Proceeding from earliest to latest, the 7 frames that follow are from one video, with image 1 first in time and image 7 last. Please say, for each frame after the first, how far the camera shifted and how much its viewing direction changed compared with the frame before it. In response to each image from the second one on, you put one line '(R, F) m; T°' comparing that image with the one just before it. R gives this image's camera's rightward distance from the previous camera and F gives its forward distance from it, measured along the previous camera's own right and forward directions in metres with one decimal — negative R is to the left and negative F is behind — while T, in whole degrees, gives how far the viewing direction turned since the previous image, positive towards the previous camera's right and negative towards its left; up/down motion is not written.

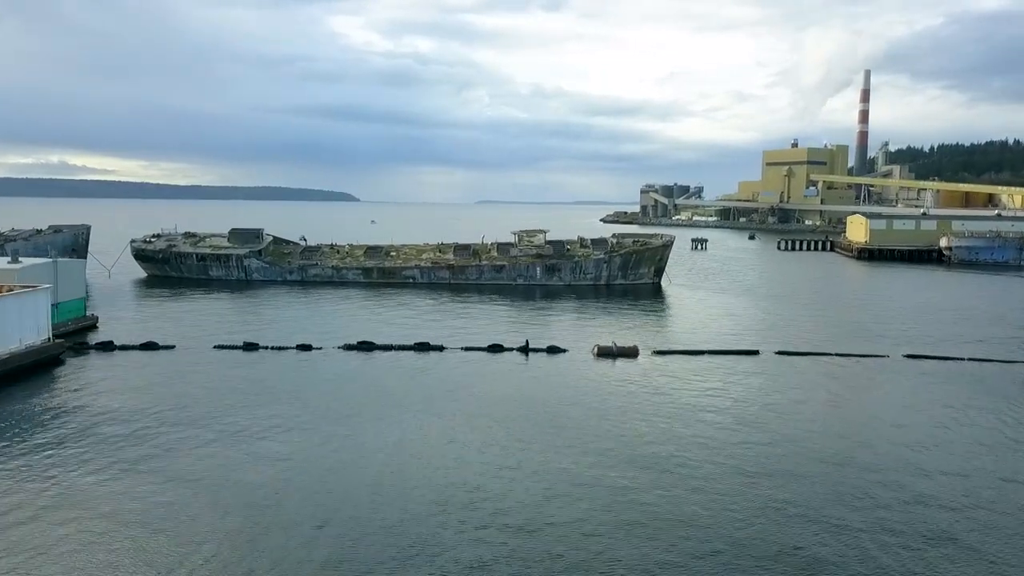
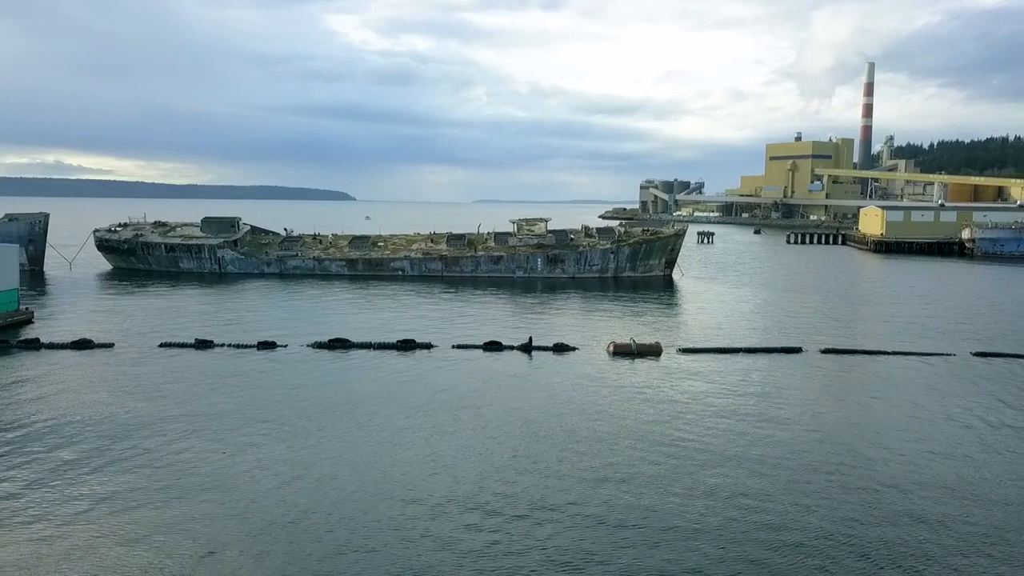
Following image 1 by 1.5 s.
(-0.1, +3.7) m; 0°
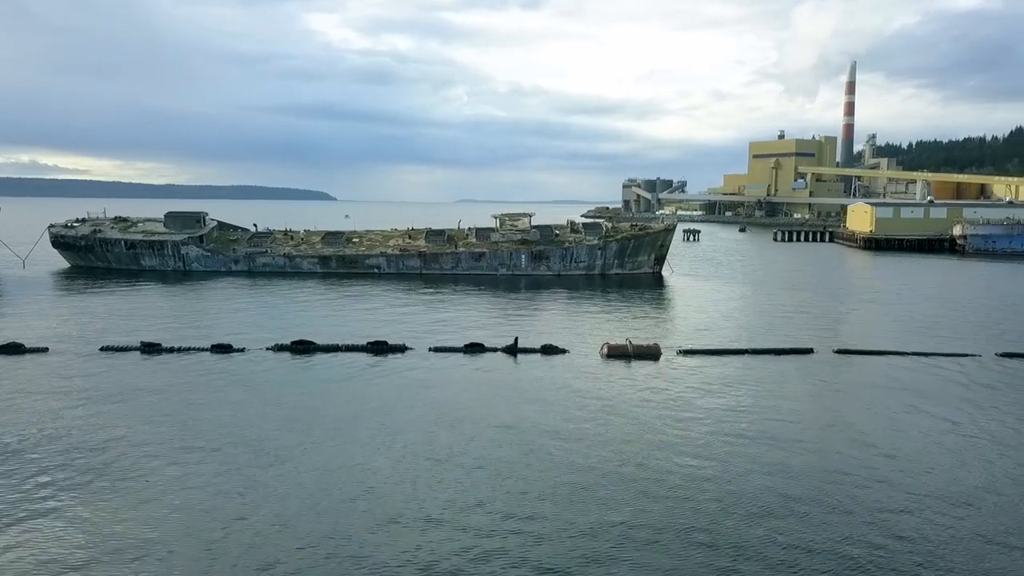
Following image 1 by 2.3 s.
(0.0, +2.0) m; +1°
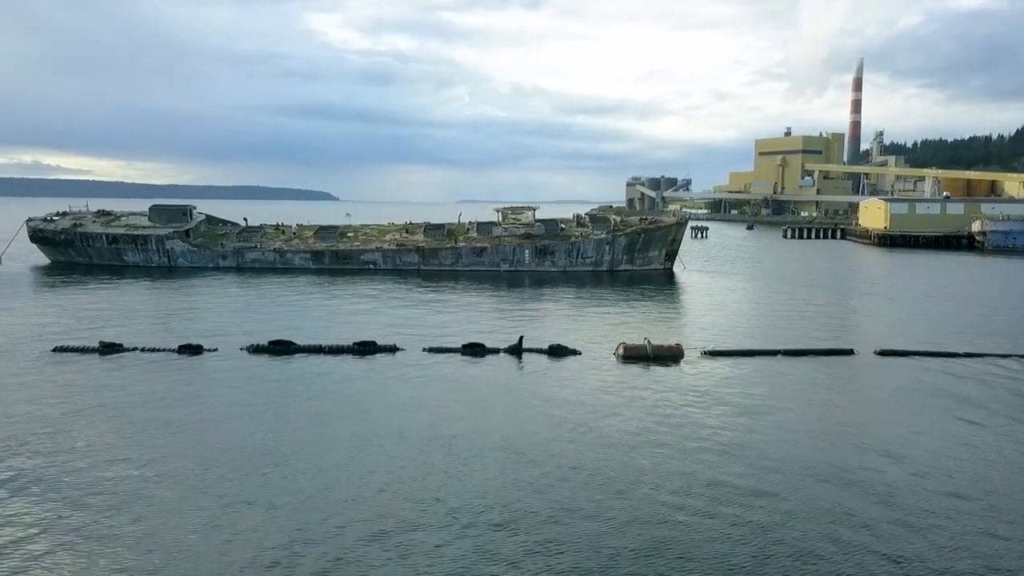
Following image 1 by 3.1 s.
(-0.1, +2.0) m; 0°
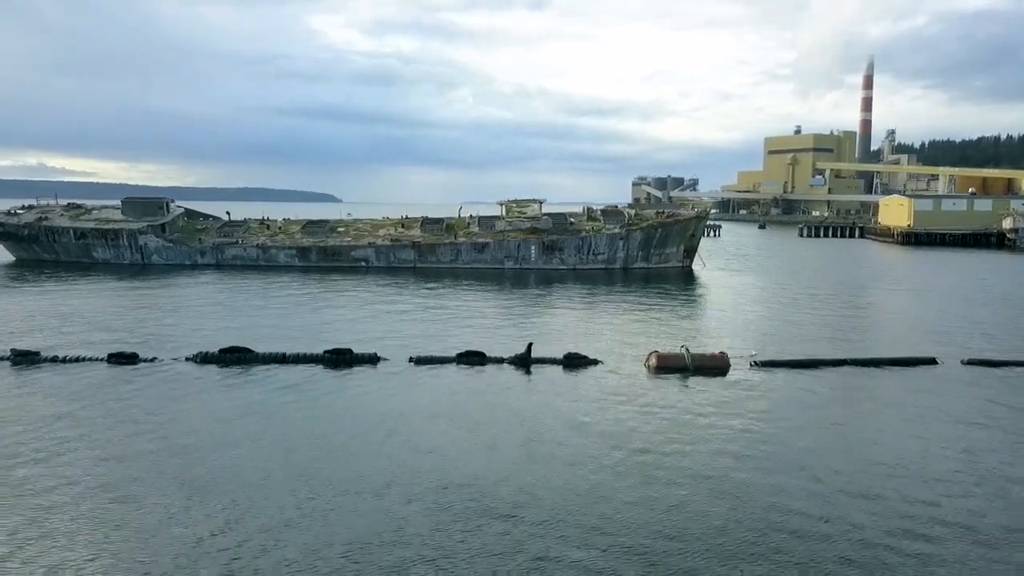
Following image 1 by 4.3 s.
(-0.1, +3.1) m; 0°
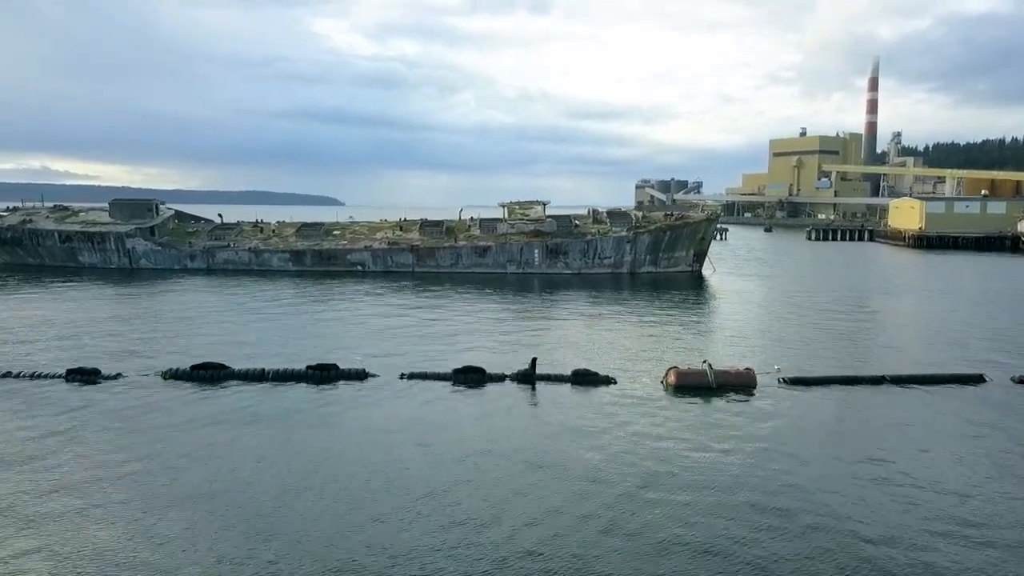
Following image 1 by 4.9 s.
(0.0, +1.3) m; 0°
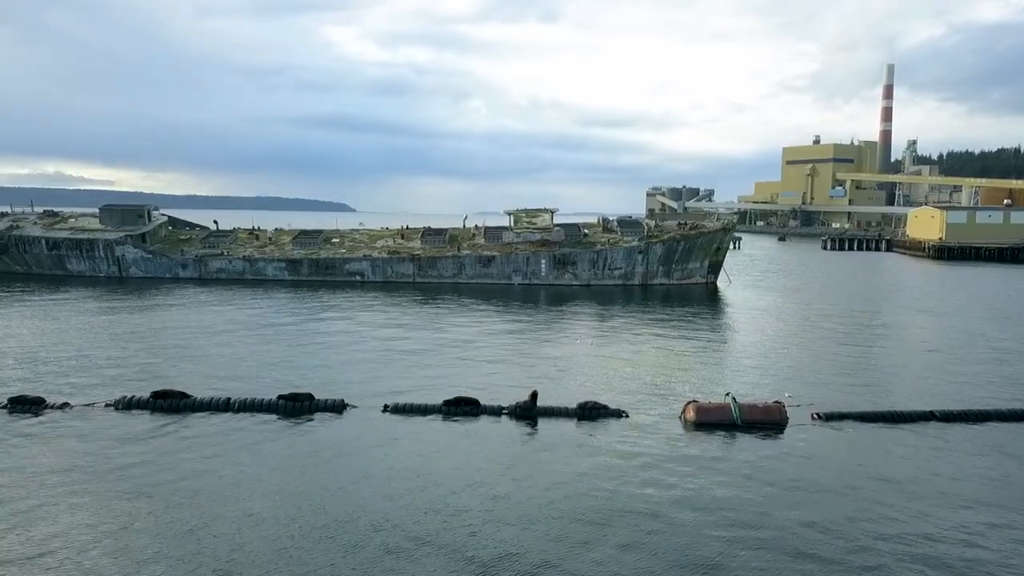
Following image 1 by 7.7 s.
(+0.2, +1.5) m; -1°
